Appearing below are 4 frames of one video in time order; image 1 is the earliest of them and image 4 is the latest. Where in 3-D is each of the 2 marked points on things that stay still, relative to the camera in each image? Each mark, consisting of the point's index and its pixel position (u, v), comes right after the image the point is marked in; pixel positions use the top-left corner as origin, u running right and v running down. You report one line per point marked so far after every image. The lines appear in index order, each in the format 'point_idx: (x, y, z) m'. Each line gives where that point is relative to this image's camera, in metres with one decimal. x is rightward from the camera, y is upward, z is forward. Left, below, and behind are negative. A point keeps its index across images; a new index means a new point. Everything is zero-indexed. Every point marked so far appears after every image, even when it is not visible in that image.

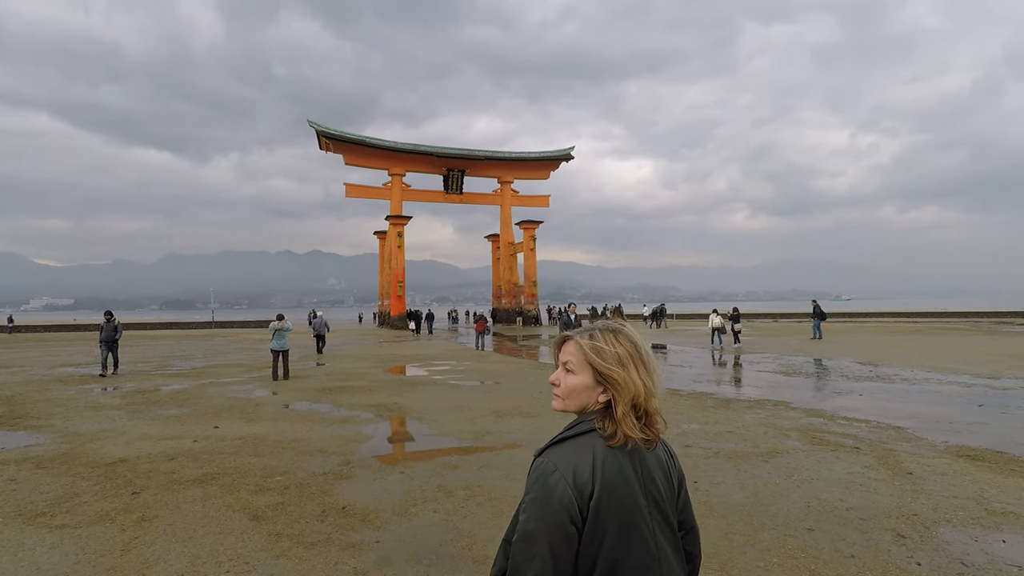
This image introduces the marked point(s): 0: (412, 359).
0: (-3.2, -2.3, +17.4) m
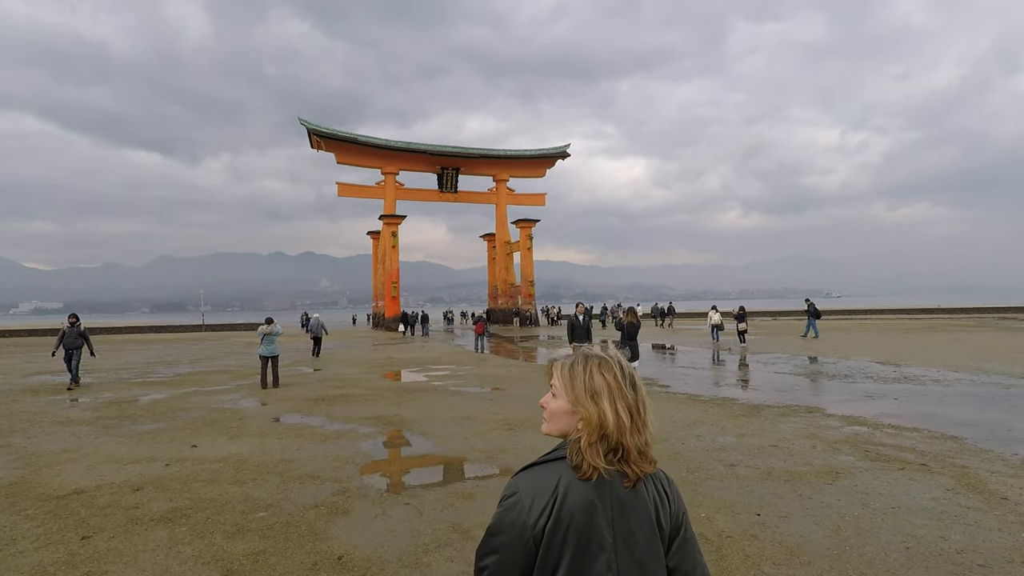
0: (-3.2, -2.3, +16.7) m
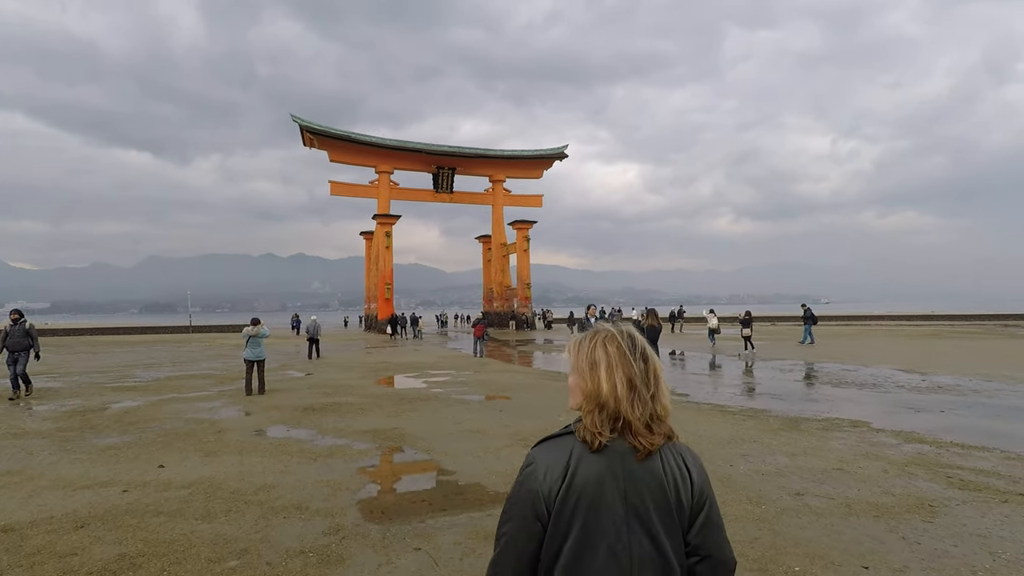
0: (-3.1, -2.3, +15.8) m
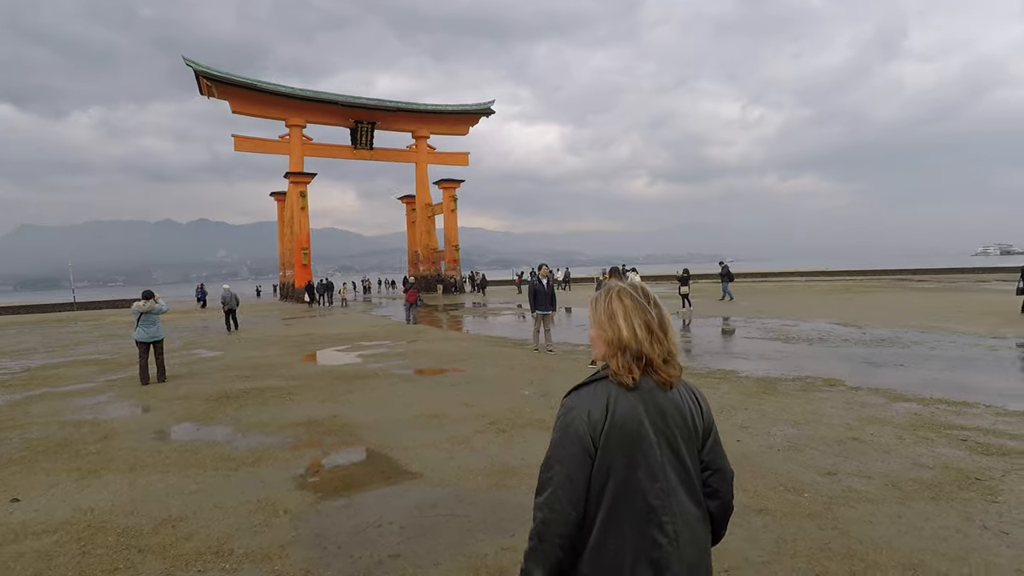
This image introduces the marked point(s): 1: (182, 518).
0: (-4.7, -1.3, +14.4) m
1: (-2.1, -1.4, +3.5) m
